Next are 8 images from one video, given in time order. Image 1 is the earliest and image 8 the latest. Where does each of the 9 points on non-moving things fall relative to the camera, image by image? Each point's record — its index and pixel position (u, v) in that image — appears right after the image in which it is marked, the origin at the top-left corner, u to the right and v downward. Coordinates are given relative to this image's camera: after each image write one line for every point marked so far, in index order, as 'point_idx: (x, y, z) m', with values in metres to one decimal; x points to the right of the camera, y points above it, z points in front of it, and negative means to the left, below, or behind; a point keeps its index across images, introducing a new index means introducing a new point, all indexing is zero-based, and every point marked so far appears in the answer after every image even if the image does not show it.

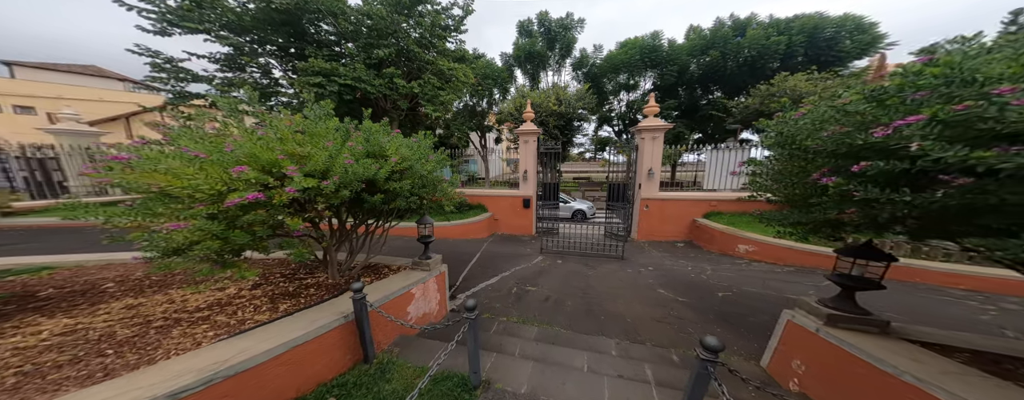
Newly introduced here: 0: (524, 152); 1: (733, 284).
0: (+0.3, +1.1, +6.1) m
1: (+3.0, -1.2, +3.9) m
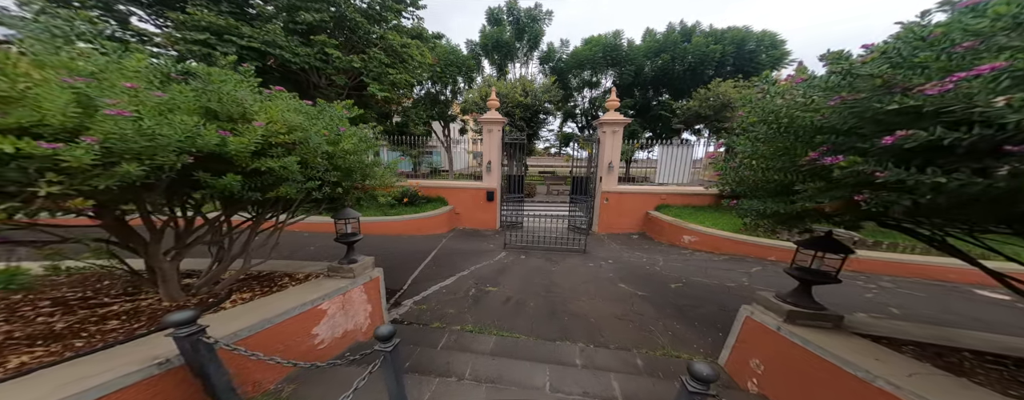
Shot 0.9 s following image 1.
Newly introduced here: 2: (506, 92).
0: (-0.5, +1.2, +5.8) m
1: (+2.4, -1.1, +4.0) m
2: (-0.2, +3.8, +9.7) m
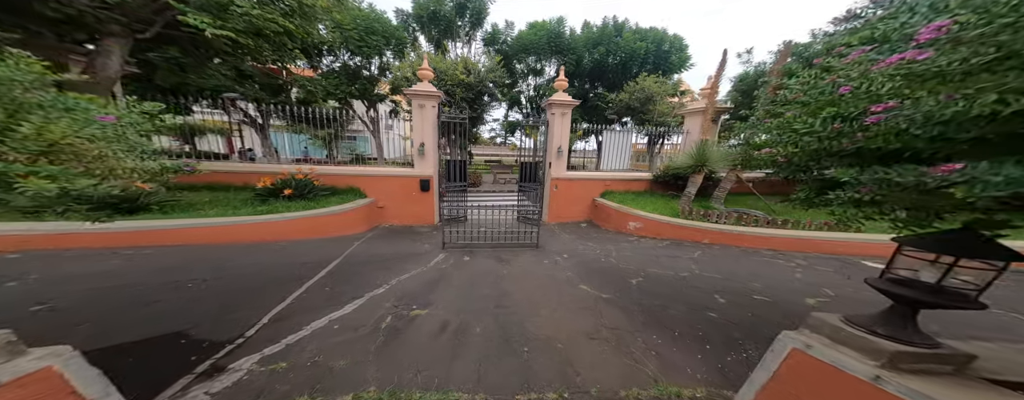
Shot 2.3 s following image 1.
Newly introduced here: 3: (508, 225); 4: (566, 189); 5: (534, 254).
0: (-1.6, +1.4, +4.8) m
1: (+1.7, -0.9, +3.6) m
2: (-2.2, +4.1, +8.5) m
3: (-0.1, -0.5, +5.2) m
4: (+1.3, +0.2, +6.5) m
5: (+0.3, -0.8, +3.8) m
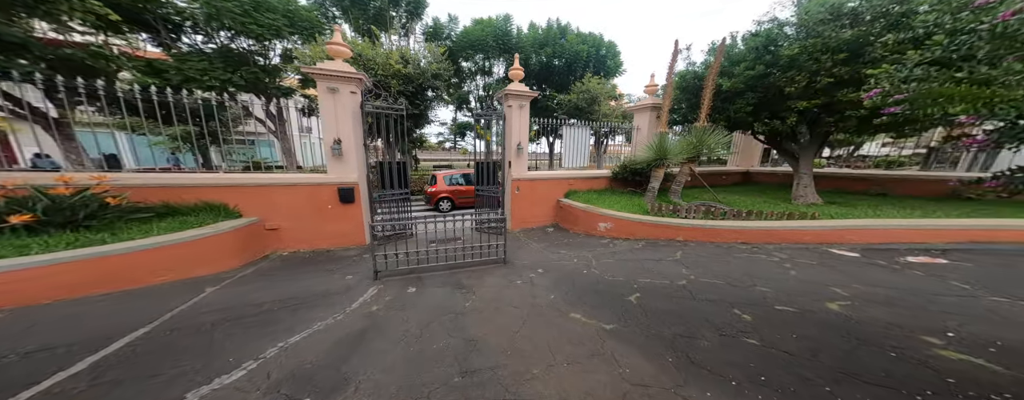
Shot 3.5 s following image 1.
0: (-2.3, +1.2, +3.7) m
1: (+1.3, -0.8, +3.1) m
2: (-3.6, +3.8, +7.3) m
3: (-0.7, -0.6, +4.3) m
4: (+0.4, +0.2, +5.8) m
5: (-0.1, -0.8, +3.0) m
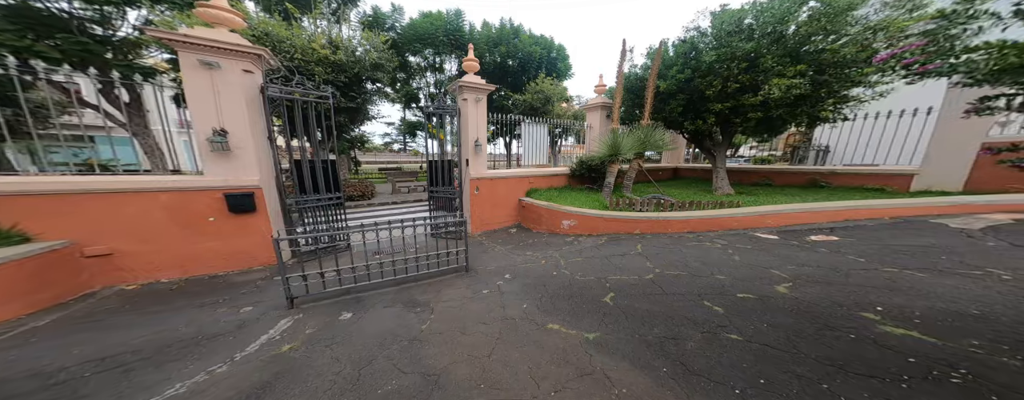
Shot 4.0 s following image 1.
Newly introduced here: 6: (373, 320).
0: (-2.8, +1.1, +3.0) m
1: (+0.9, -0.8, +3.0) m
2: (-4.8, +3.6, +6.4) m
3: (-1.3, -0.6, +3.9) m
4: (-0.5, +0.2, +5.5) m
5: (-0.5, -0.8, +2.7) m
6: (-1.0, -0.9, +2.0) m
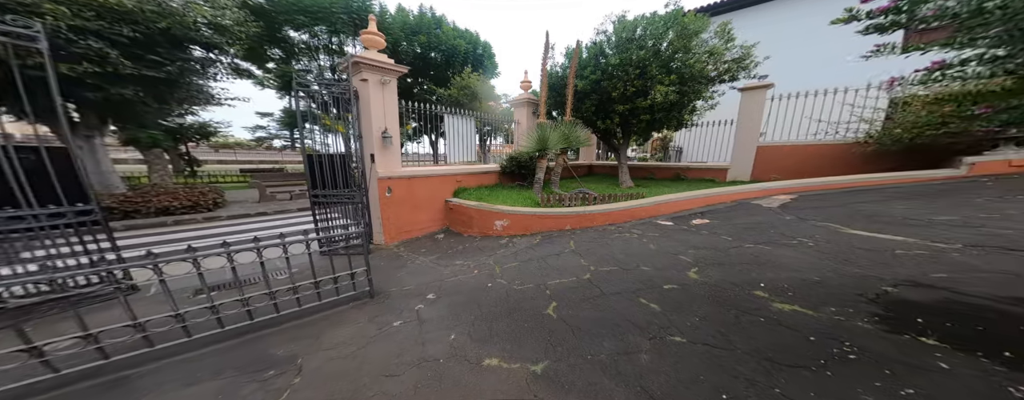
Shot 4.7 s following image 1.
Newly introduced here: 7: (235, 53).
0: (-3.4, +1.0, +1.8) m
1: (+0.2, -0.8, +2.7) m
2: (-6.3, +3.4, +4.5) m
3: (-2.1, -0.7, +3.0) m
4: (-1.8, +0.1, +4.8) m
5: (-1.0, -0.9, +2.1) m
6: (-1.4, -0.9, +1.3) m
7: (-5.6, +3.3, +6.5) m
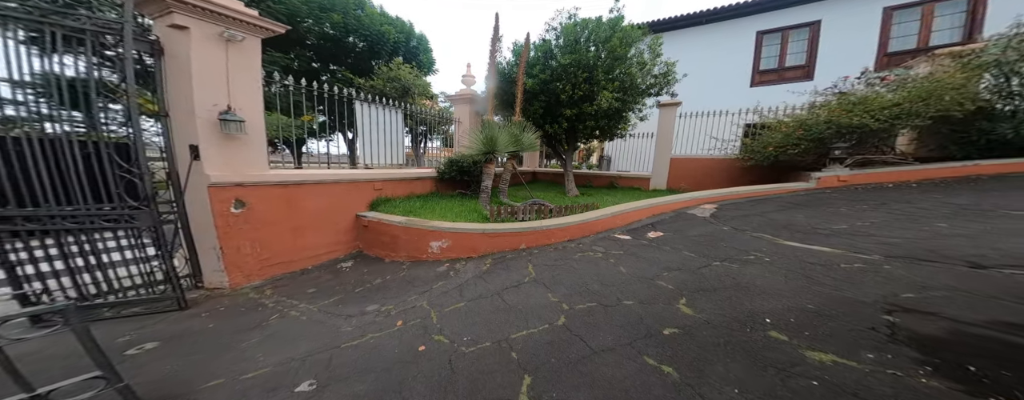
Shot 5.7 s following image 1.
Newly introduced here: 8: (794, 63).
0: (-3.5, +0.9, +0.2) m
1: (-0.1, -0.9, +1.9) m
2: (-6.9, +3.2, +2.2) m
3: (-2.5, -0.8, +1.7) m
4: (-2.6, 0.0, +3.5) m
5: (-1.2, -1.0, +1.0) m
6: (-1.4, -1.0, +0.2) m
7: (-6.7, +3.0, +4.3) m
8: (+9.8, +4.8, +9.4) m
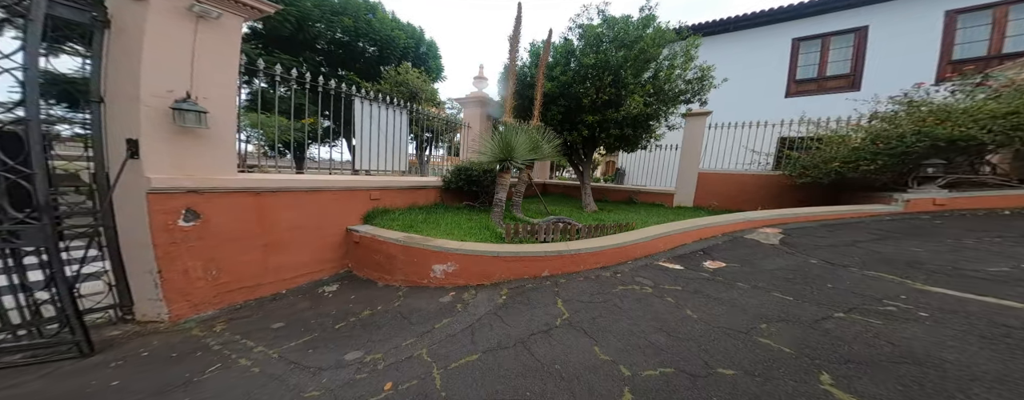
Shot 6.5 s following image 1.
0: (-3.2, +1.0, -0.4) m
1: (+0.1, -1.0, +1.1) m
2: (-6.6, +3.3, +1.9) m
3: (-2.3, -0.8, +1.0) m
4: (-2.3, -0.1, +2.8) m
5: (-1.0, -1.0, +0.3) m
6: (-1.2, -1.0, -0.6) m
7: (-6.3, +3.0, +3.9) m
8: (+10.4, +4.0, +8.8) m
